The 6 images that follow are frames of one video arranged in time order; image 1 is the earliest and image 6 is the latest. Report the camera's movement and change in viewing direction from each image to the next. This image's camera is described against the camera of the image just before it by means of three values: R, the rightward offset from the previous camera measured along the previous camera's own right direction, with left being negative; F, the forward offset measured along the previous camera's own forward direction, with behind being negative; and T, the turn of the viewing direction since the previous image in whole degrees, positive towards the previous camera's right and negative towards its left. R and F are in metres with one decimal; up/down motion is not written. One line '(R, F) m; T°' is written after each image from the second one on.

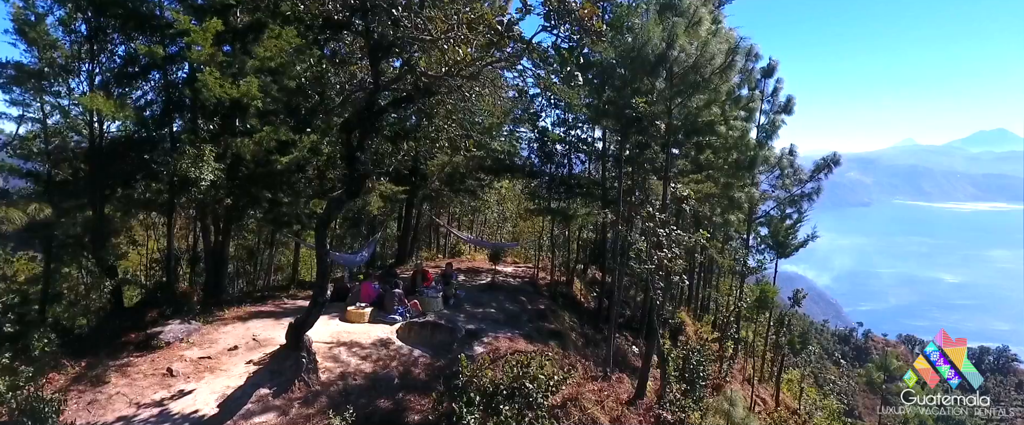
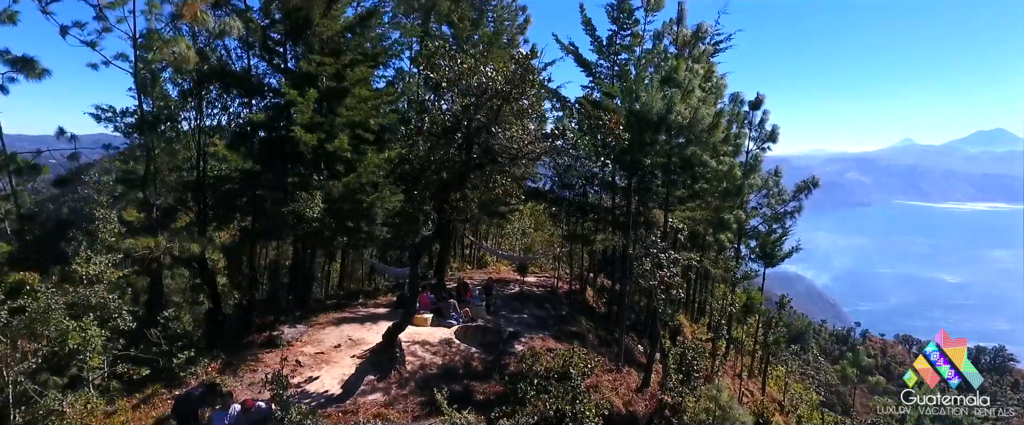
(-0.6, -2.2) m; 0°
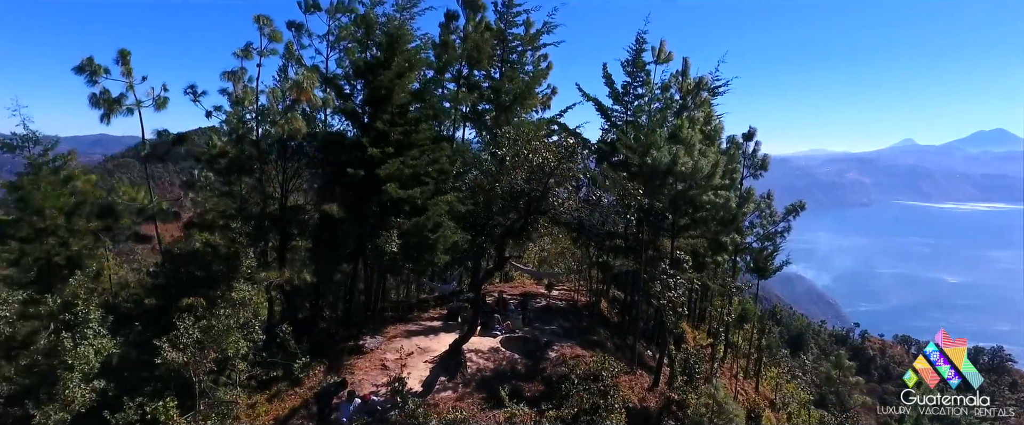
(-0.8, -2.3) m; 0°
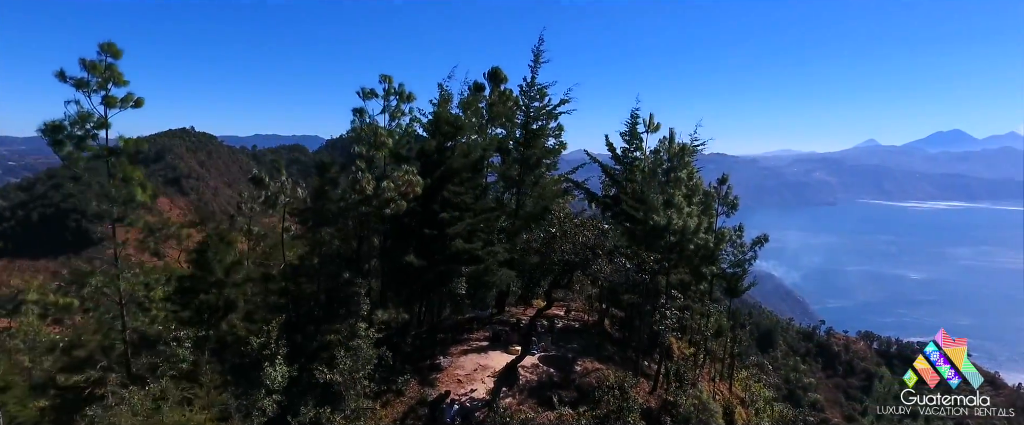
(-1.7, -3.8) m; +3°
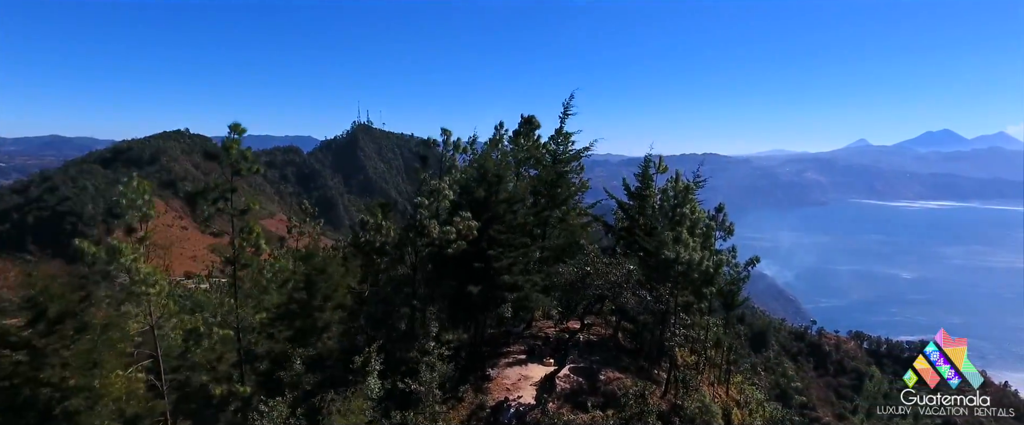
(-1.4, -3.2) m; +1°
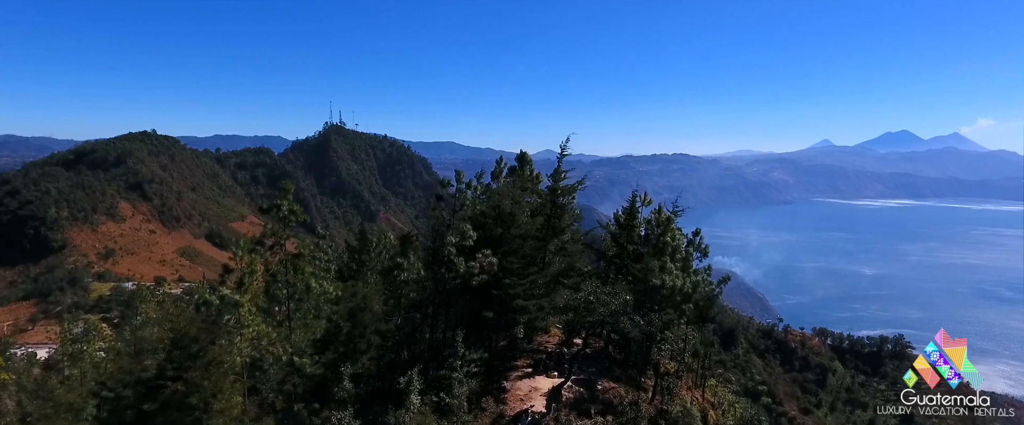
(-1.4, -3.1) m; +3°
